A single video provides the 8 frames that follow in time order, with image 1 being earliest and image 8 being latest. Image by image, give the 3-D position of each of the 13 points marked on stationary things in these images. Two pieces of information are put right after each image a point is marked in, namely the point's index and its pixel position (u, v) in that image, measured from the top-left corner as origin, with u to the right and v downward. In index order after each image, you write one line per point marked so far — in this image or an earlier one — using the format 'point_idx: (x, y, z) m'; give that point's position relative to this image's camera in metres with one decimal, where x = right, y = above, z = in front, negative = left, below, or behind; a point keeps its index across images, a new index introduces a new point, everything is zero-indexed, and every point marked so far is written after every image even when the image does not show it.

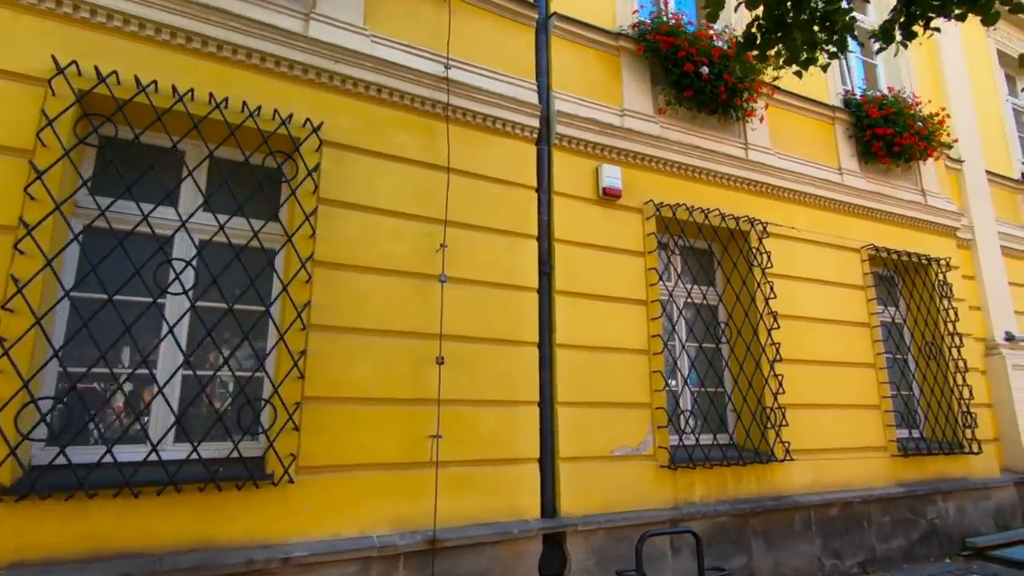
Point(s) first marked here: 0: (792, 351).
0: (+2.8, -0.6, +5.3) m
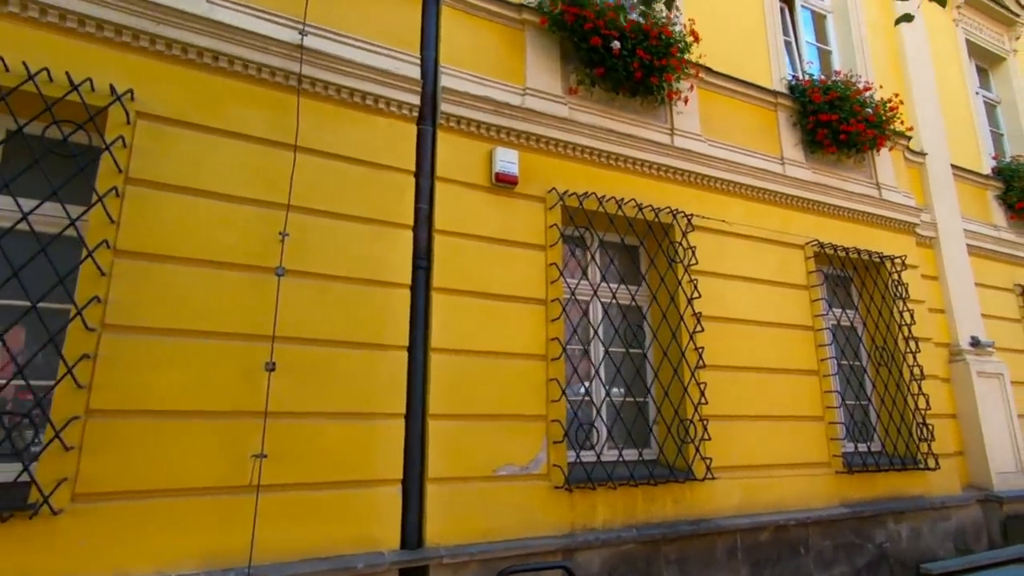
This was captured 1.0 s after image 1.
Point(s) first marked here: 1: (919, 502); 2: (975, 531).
0: (+1.8, -0.6, +4.8) m
1: (+4.1, -2.2, +5.4) m
2: (+5.1, -2.7, +5.9) m
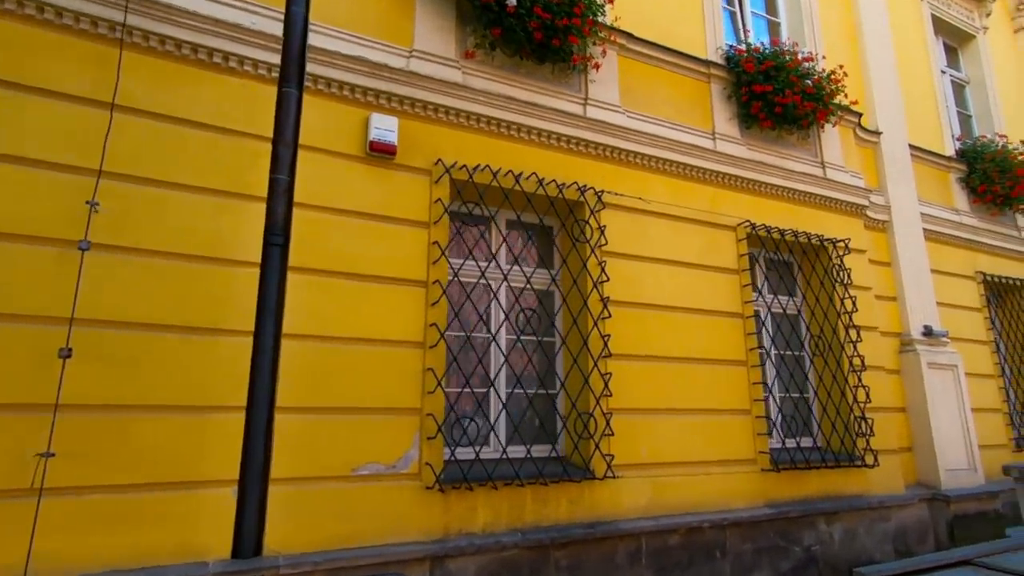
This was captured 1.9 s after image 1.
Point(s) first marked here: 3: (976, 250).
0: (+1.0, -0.5, +4.4) m
1: (+3.2, -2.0, +5.1) m
2: (+4.2, -2.5, +5.5) m
3: (+6.4, +0.5, +7.4) m
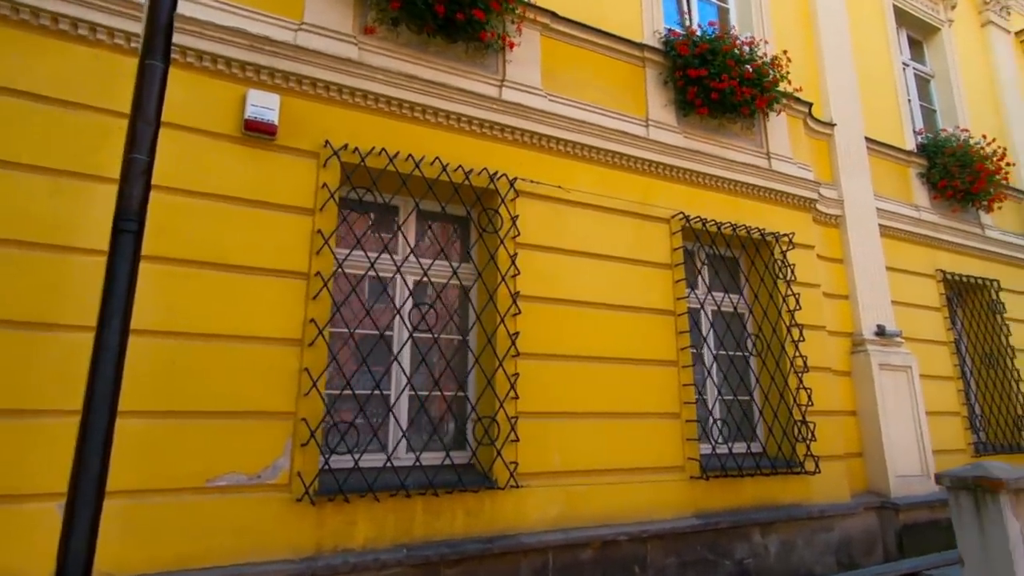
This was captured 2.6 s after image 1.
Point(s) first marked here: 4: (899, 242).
0: (+0.2, -0.4, +4.1) m
1: (+2.5, -2.0, +4.8) m
2: (+3.4, -2.5, +5.2) m
3: (+5.6, +0.5, +7.1) m
4: (+4.9, +0.6, +6.8) m
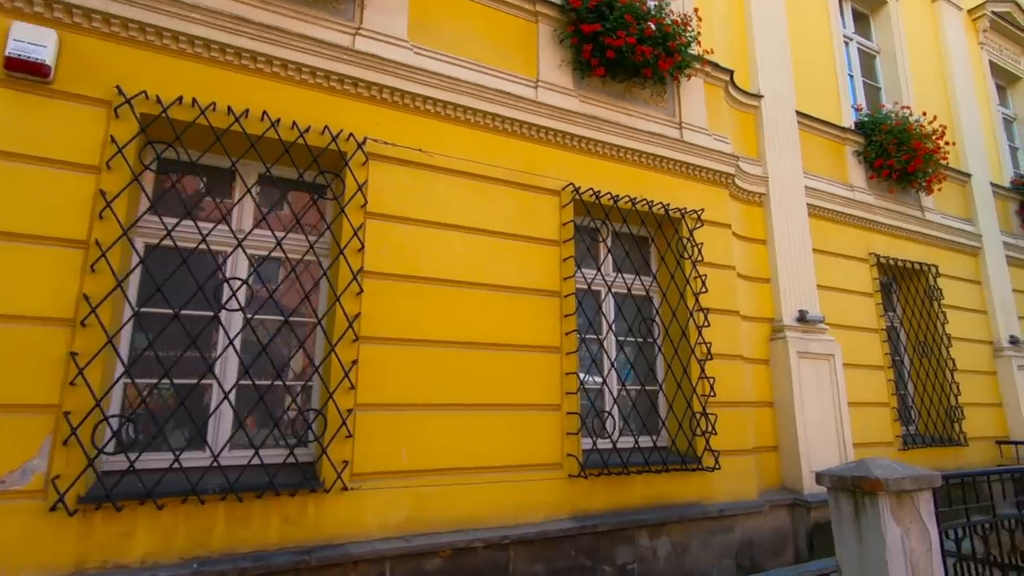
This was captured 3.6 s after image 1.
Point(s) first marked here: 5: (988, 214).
0: (-0.8, -0.3, +3.6) m
1: (+1.4, -1.8, +4.4) m
2: (+2.3, -2.3, +4.8) m
3: (+4.5, +0.7, +6.8) m
4: (+3.8, +0.8, +6.4) m
5: (+7.2, +1.1, +8.1) m
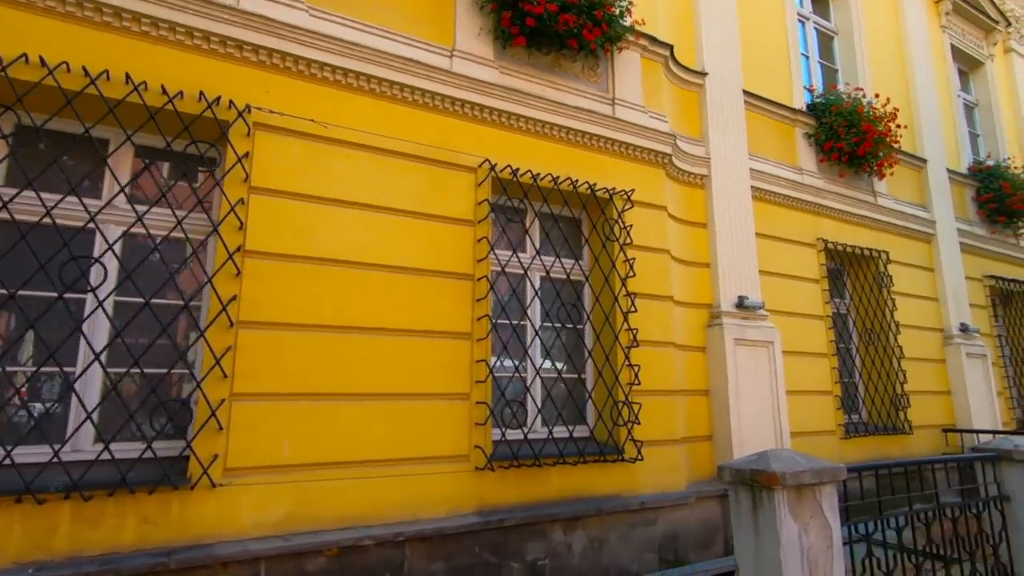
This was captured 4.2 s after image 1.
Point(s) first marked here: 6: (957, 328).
0: (-1.5, -0.1, +3.3) m
1: (+0.7, -1.7, +4.2) m
2: (+1.6, -2.2, +4.7) m
3: (+3.8, +0.9, +6.6) m
4: (+3.1, +0.9, +6.2) m
5: (+6.5, +1.3, +8.0) m
6: (+6.3, -0.6, +7.6) m
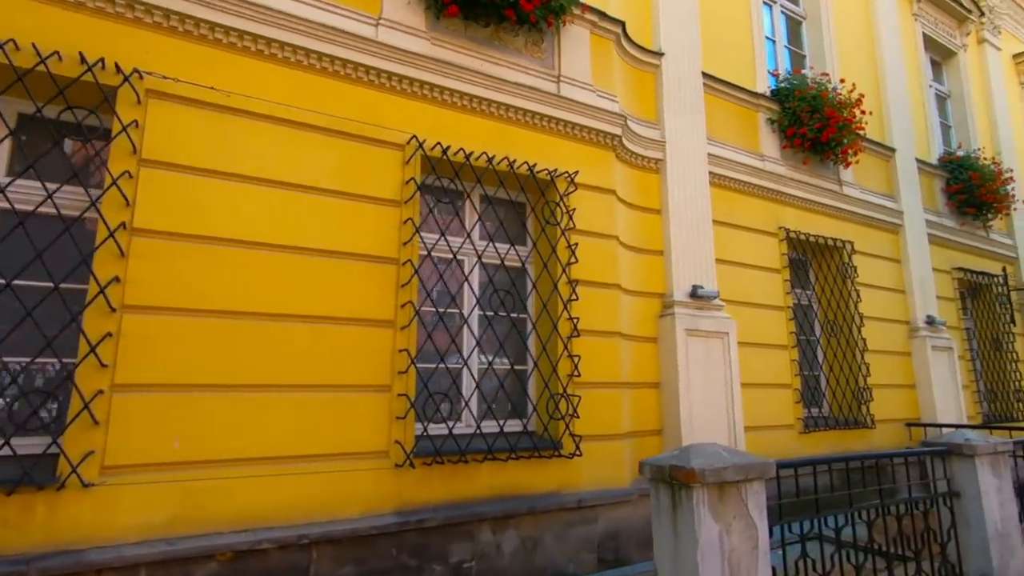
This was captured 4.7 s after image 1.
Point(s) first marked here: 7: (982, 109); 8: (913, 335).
0: (-2.0, 0.0, +3.1) m
1: (+0.2, -1.6, +4.0) m
2: (+1.1, -2.1, +4.5) m
3: (+3.2, +1.0, +6.4) m
4: (+2.5, +1.1, +6.0) m
5: (+5.9, +1.4, +7.9) m
6: (+5.7, -0.5, +7.5) m
7: (+8.6, +3.3, +9.9) m
8: (+5.5, -0.6, +7.4) m
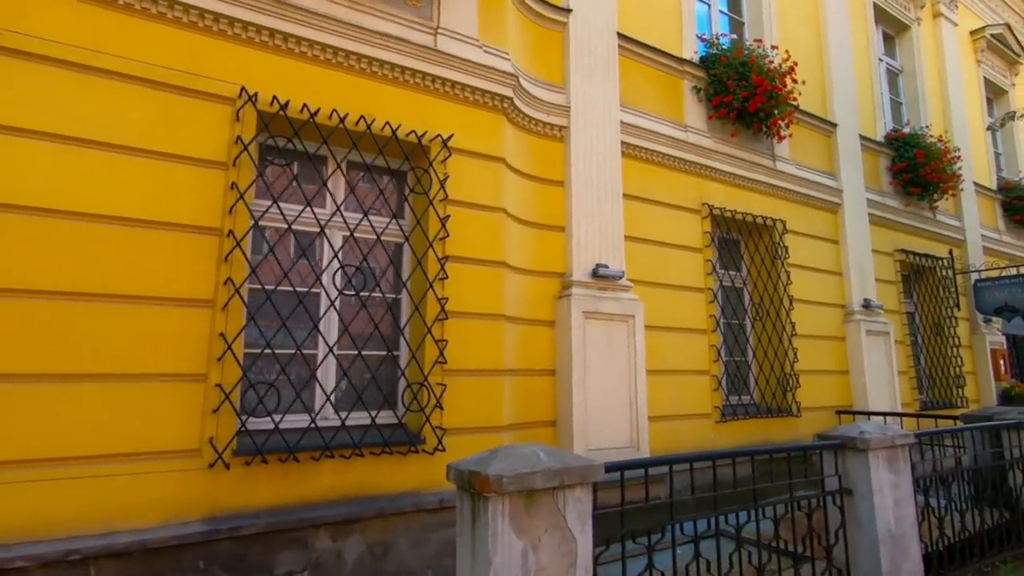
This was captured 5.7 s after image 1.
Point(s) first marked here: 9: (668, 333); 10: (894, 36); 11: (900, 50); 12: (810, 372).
0: (-3.0, +0.1, +2.5) m
1: (-0.8, -1.4, +3.5) m
2: (+0.1, -1.9, +4.1) m
3: (+2.2, +1.2, +6.0) m
4: (+1.5, +1.3, +5.6) m
5: (+4.8, +1.7, +7.5) m
6: (+4.6, -0.2, +7.2) m
7: (+7.5, +3.6, +9.5) m
8: (+4.4, -0.4, +7.1) m
9: (+1.6, -0.4, +5.3) m
10: (+6.8, +4.5, +9.6) m
11: (+6.9, +4.2, +9.5) m
12: (+3.6, -1.0, +6.6) m
